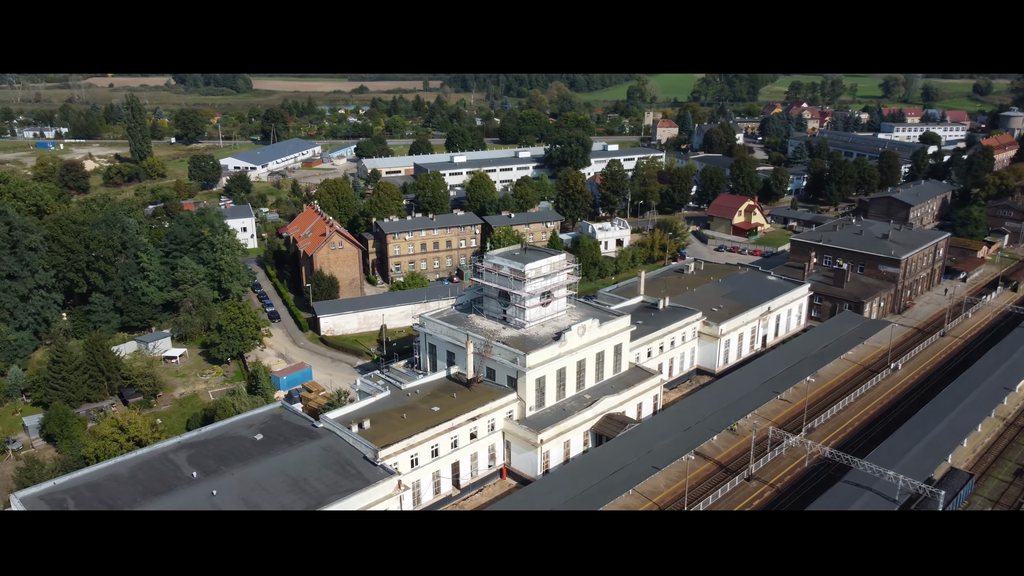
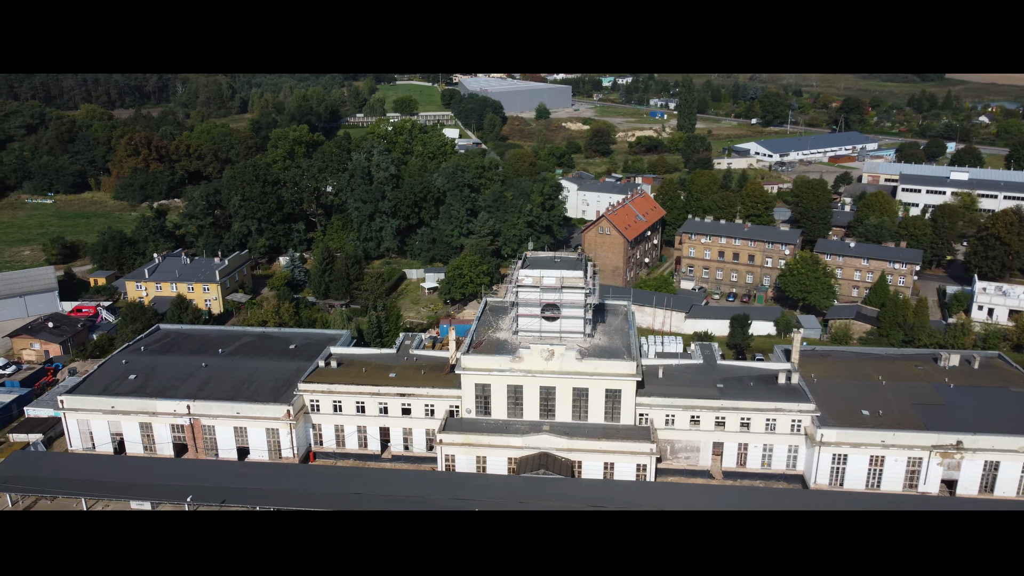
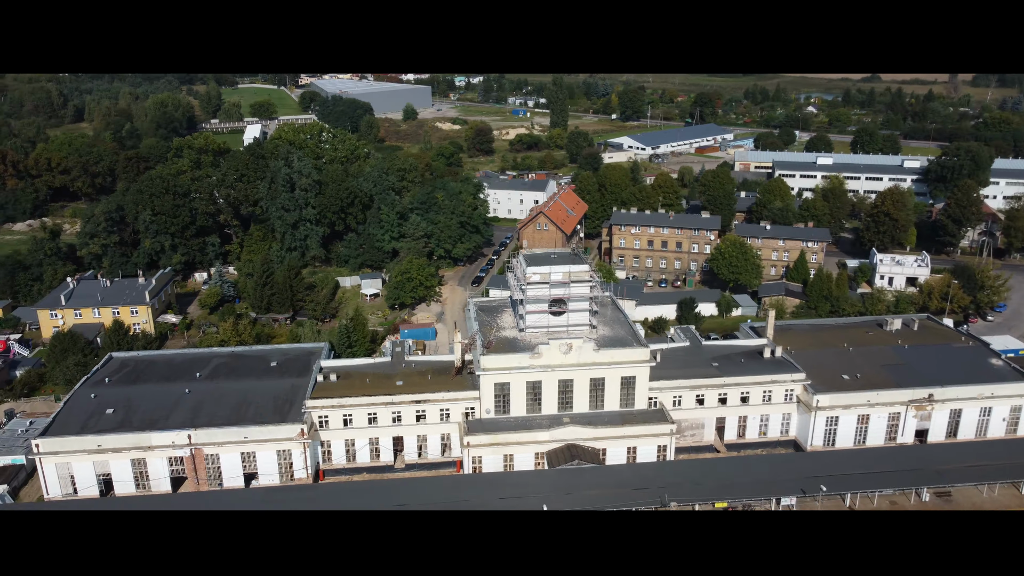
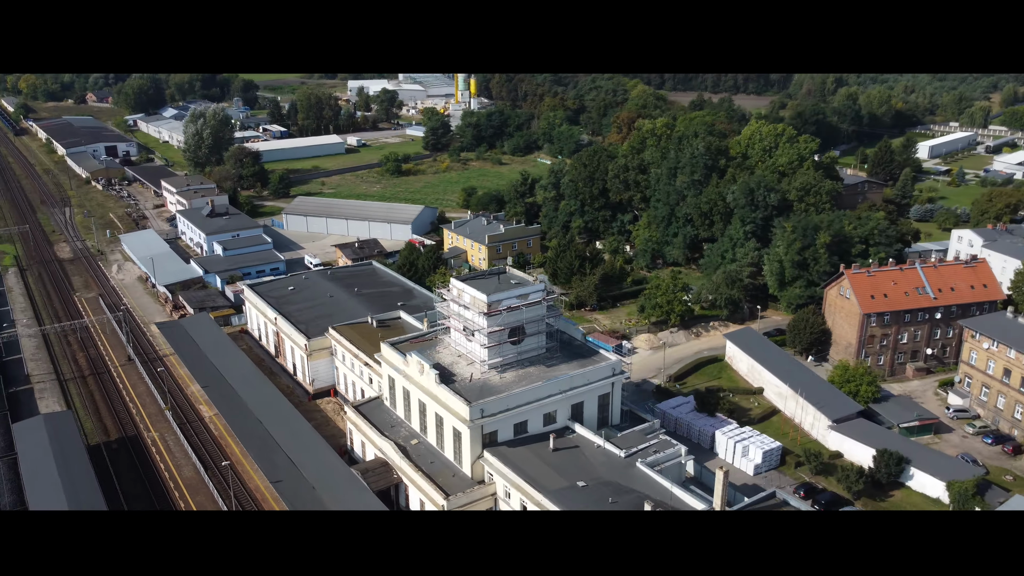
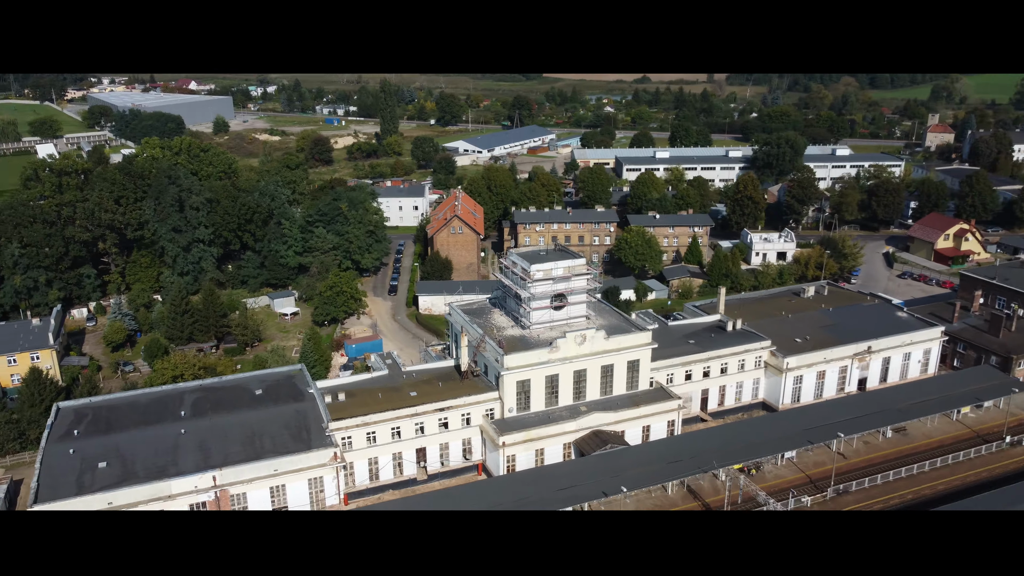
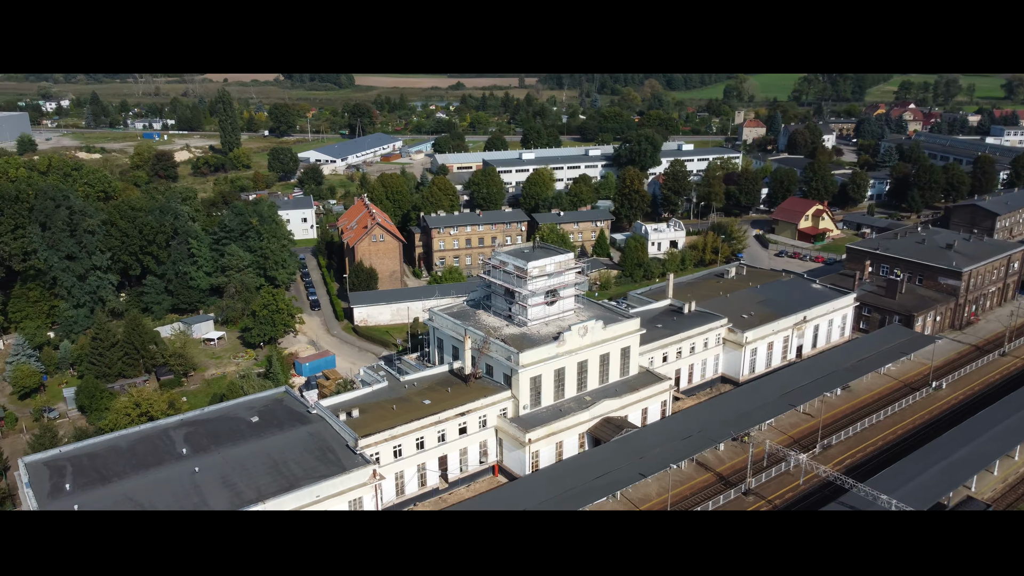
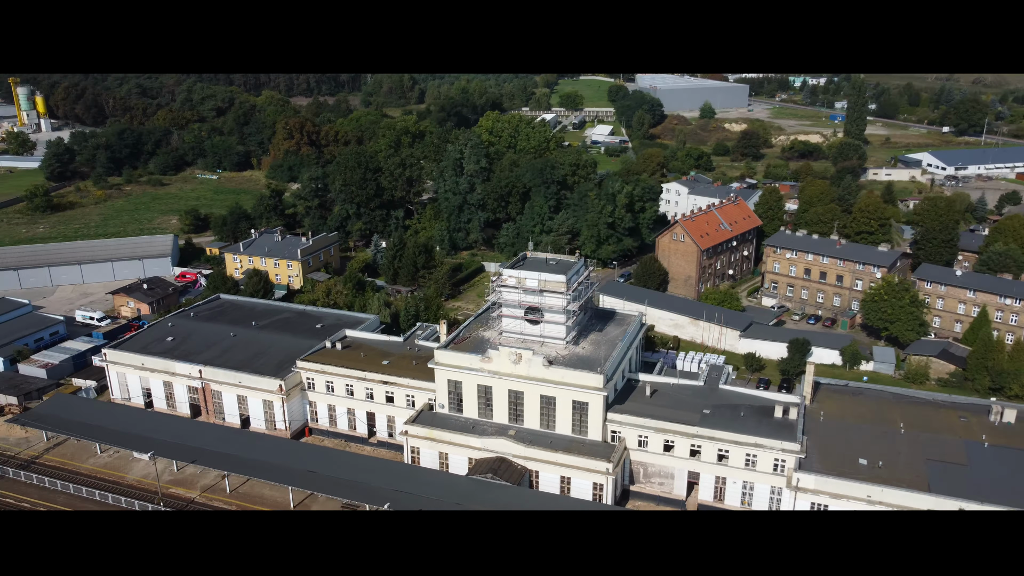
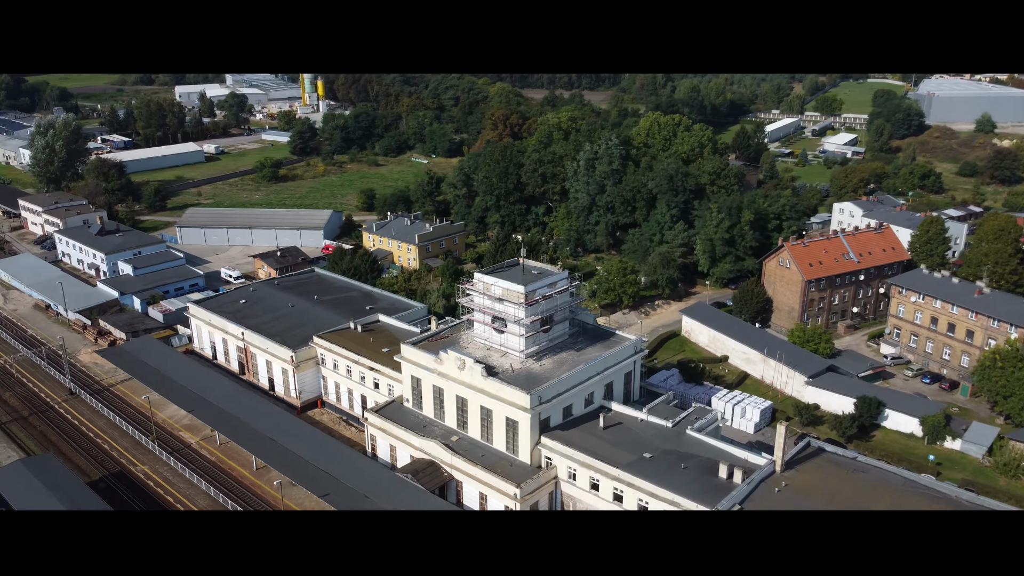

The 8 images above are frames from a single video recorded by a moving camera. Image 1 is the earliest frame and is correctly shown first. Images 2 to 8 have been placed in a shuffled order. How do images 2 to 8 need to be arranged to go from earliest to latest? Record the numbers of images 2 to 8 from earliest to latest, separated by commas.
6, 5, 3, 2, 7, 8, 4
